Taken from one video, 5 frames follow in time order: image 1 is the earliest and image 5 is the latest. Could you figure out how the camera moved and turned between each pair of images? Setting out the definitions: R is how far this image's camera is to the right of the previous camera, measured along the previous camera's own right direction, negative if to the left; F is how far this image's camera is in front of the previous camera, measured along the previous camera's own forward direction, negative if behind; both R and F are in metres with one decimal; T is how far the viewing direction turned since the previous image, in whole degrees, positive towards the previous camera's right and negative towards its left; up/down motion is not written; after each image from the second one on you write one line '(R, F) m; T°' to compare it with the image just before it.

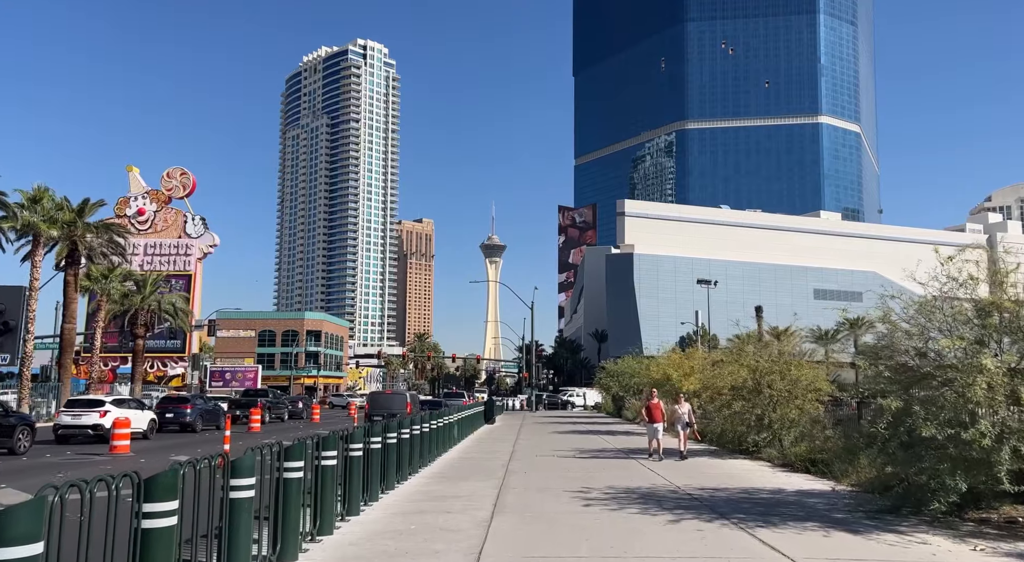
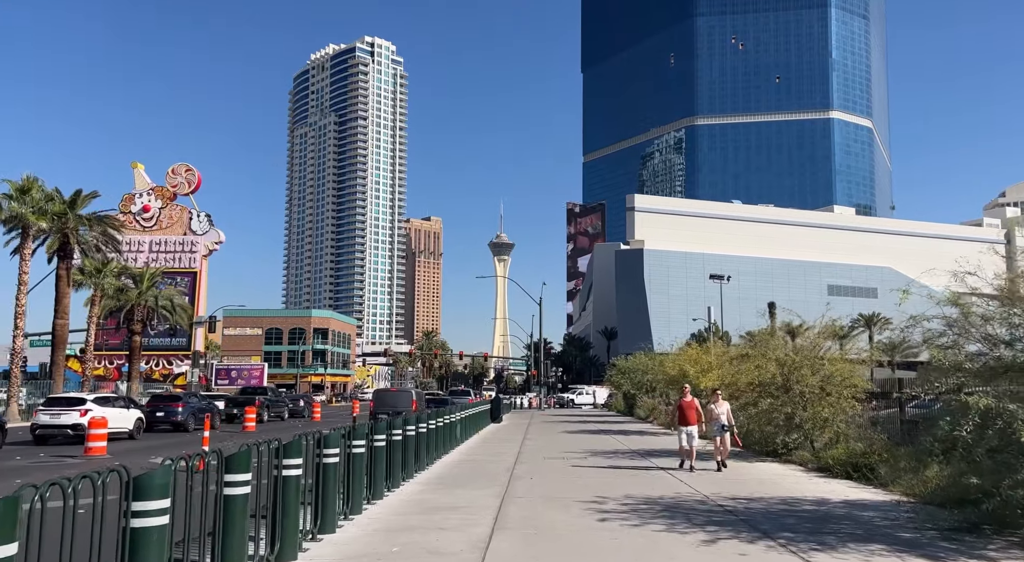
(+0.1, +1.6) m; -1°
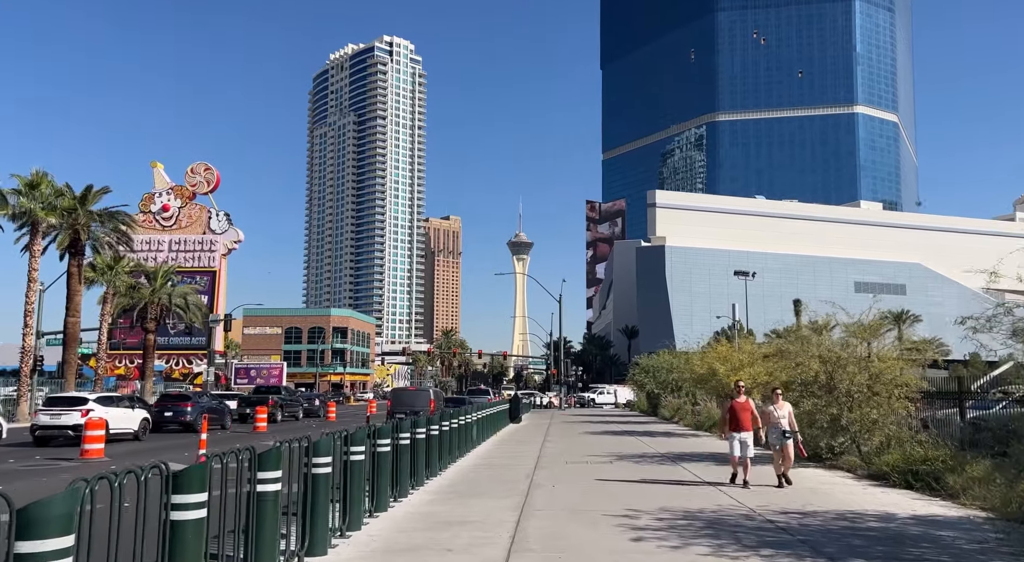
(0.0, +1.3) m; -1°
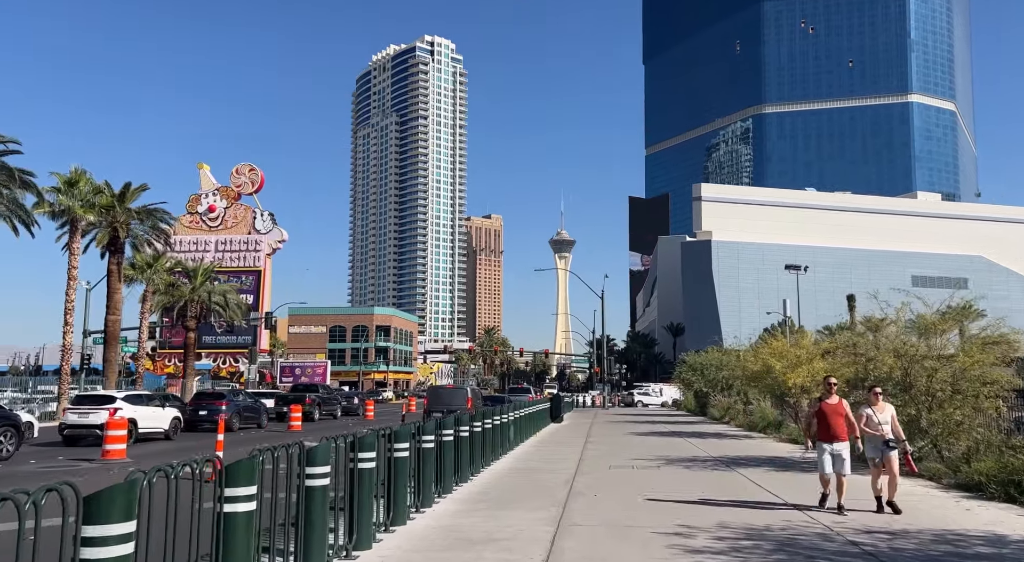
(+0.1, +1.3) m; -3°
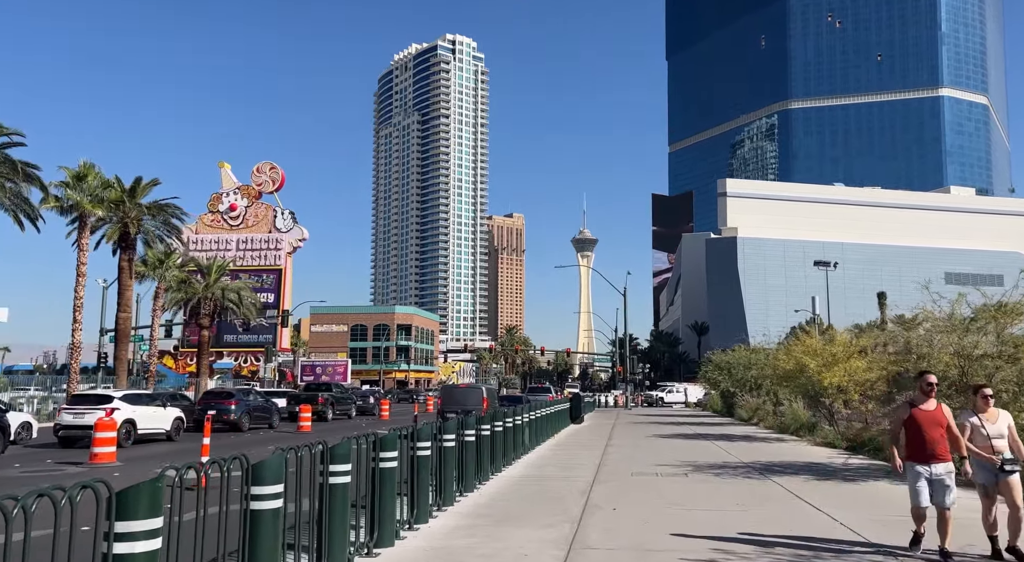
(+0.2, +1.3) m; -2°
